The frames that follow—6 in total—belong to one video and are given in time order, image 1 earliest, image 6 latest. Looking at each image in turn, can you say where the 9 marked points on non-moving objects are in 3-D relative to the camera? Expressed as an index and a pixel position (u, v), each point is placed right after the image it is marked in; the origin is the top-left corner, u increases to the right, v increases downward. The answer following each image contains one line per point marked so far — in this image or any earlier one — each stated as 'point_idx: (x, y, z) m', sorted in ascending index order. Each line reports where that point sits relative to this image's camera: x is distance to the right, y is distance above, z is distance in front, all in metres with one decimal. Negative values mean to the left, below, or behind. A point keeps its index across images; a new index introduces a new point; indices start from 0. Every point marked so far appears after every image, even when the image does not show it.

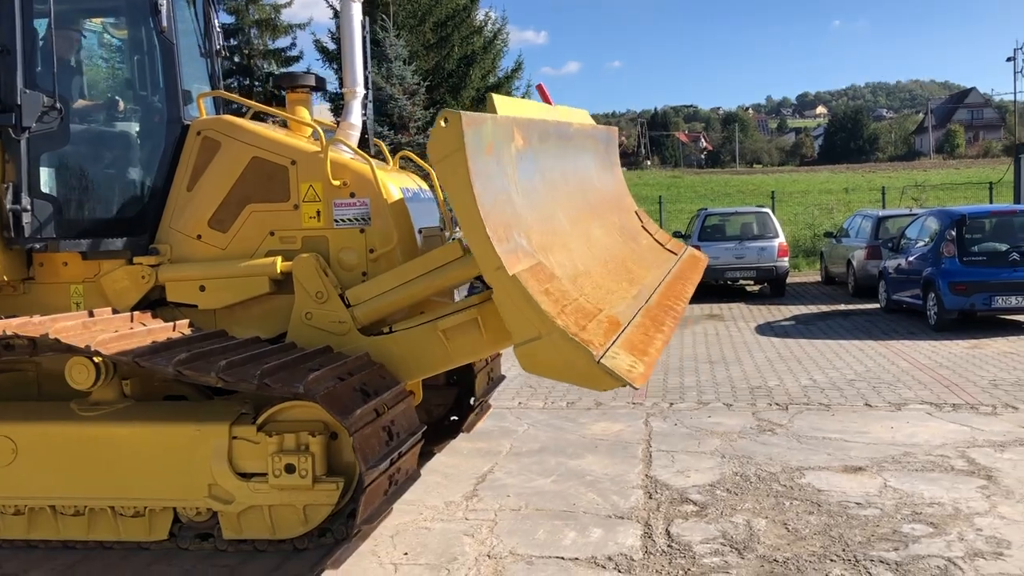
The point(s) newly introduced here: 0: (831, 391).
0: (+2.2, -0.7, +6.4) m
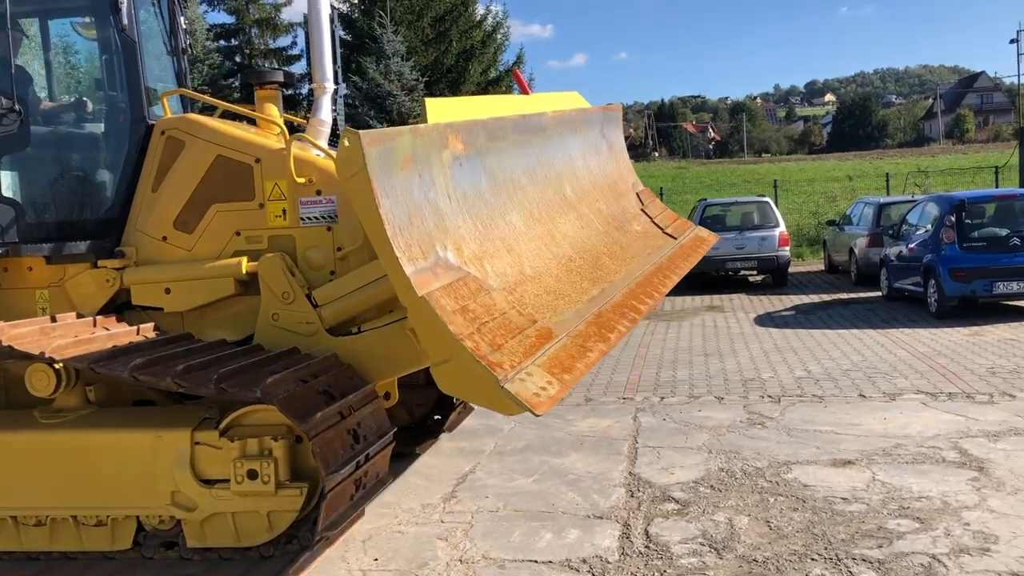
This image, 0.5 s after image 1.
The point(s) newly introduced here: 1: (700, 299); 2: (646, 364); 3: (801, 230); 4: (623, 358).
0: (+2.1, -0.6, +6.3) m
1: (+2.5, -0.1, +12.6) m
2: (+1.1, -0.6, +7.5) m
3: (+6.0, +1.2, +19.6) m
4: (+0.9, -0.6, +7.8) m
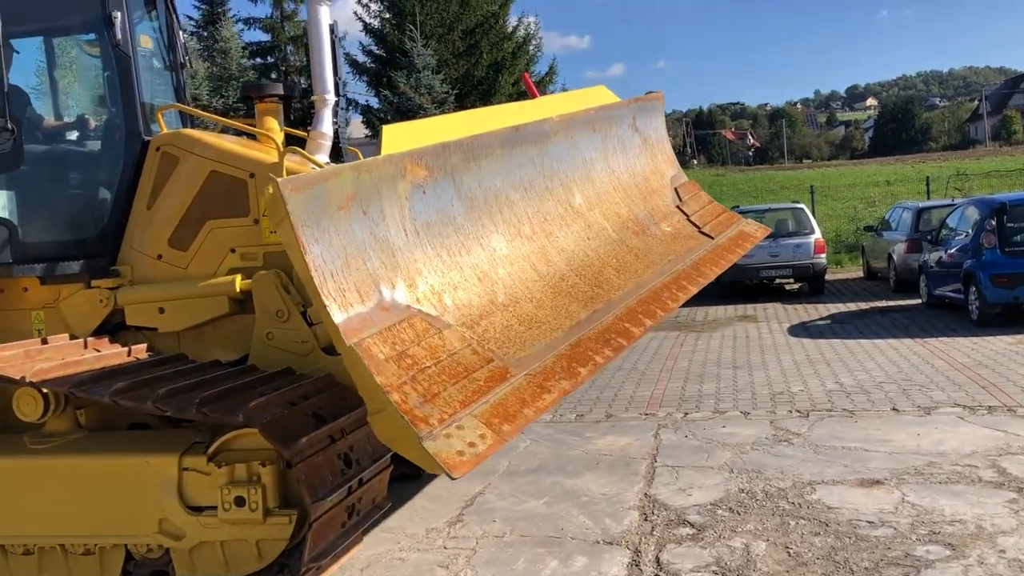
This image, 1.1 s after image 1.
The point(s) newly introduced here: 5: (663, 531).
0: (+2.2, -0.7, +6.1) m
1: (+2.9, -0.3, +12.3) m
2: (+1.2, -0.7, +7.2) m
3: (+6.7, +1.1, +19.2) m
4: (+1.1, -0.7, +7.6) m
5: (+0.6, -1.0, +3.8) m
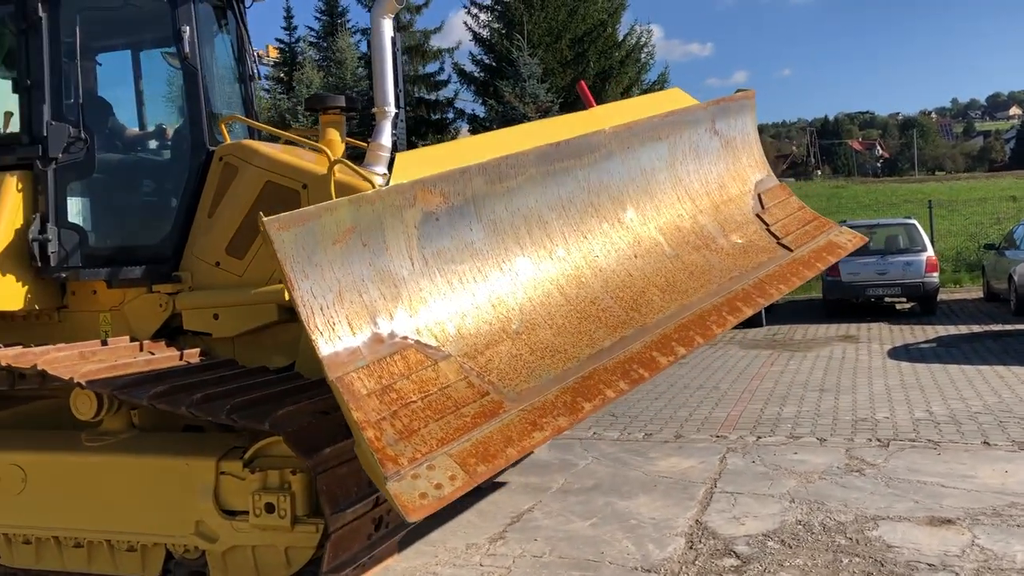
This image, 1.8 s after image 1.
0: (+2.6, -0.8, +5.7) m
1: (+4.1, -0.5, +11.8) m
2: (+1.8, -0.8, +7.0) m
3: (+8.7, +0.7, +18.2) m
4: (+1.7, -0.8, +7.3) m
5: (+0.8, -1.1, +3.6) m
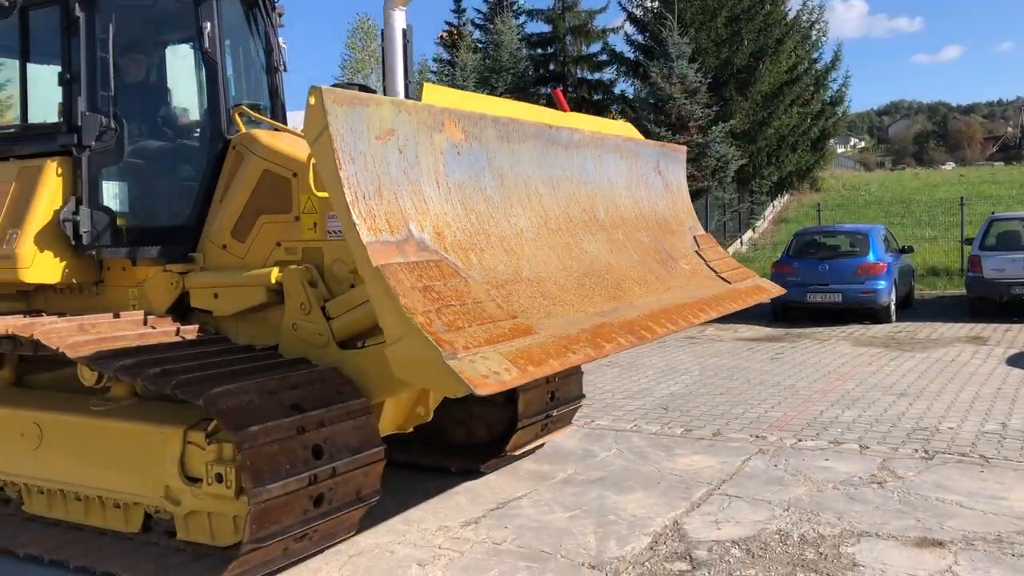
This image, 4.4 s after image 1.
0: (+2.8, -0.9, +5.2) m
1: (+5.3, -0.5, +11.0) m
2: (+2.2, -0.8, +6.7) m
3: (+11.1, +0.7, +16.4) m
4: (+2.2, -0.8, +7.0) m
5: (+0.6, -1.1, +3.6) m
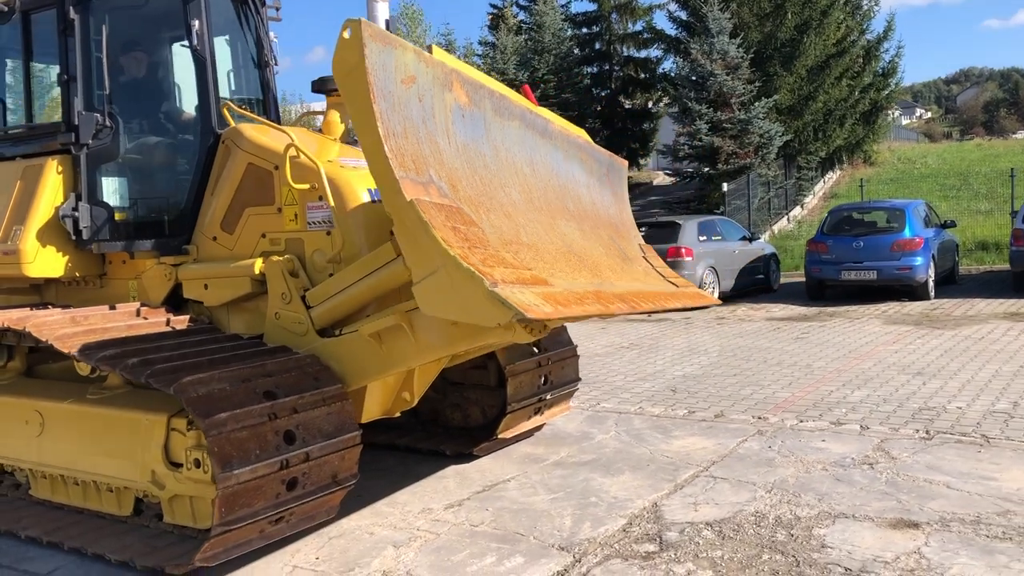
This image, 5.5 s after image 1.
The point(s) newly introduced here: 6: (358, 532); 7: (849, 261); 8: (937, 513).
0: (+2.8, -0.7, +5.1) m
1: (+5.7, -0.2, +10.7) m
2: (+2.3, -0.6, +6.6) m
3: (+11.7, +1.1, +15.7) m
4: (+2.3, -0.6, +6.9) m
5: (+0.4, -1.0, +3.6) m
6: (-0.6, -1.0, +3.9) m
7: (+4.2, +0.3, +11.5) m
8: (+1.7, -0.9, +3.7) m
